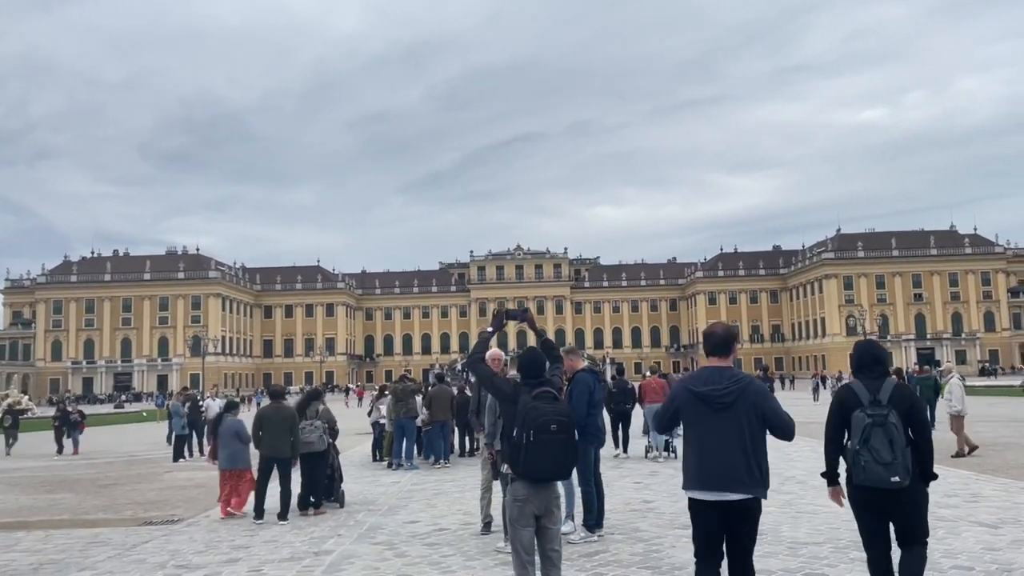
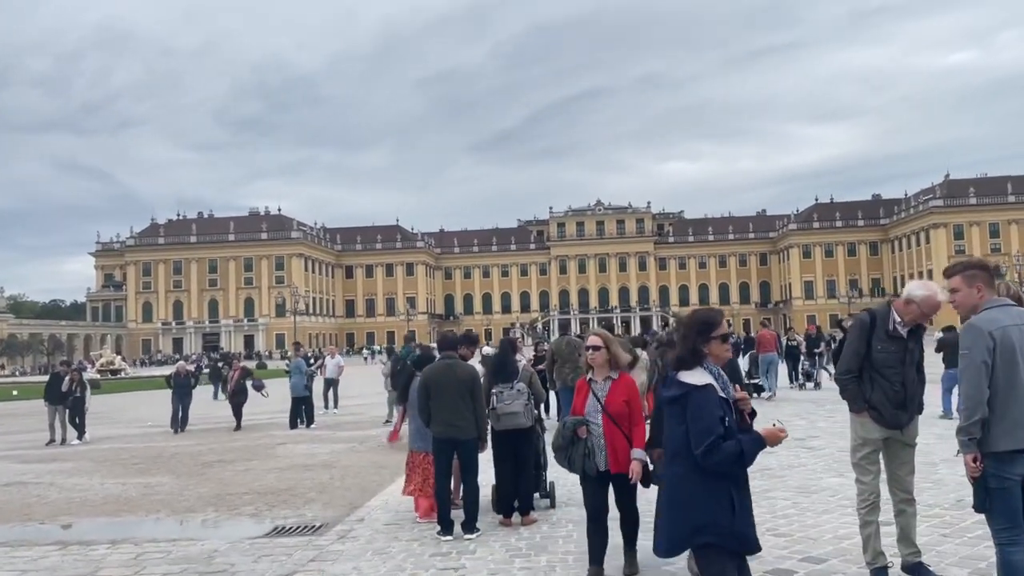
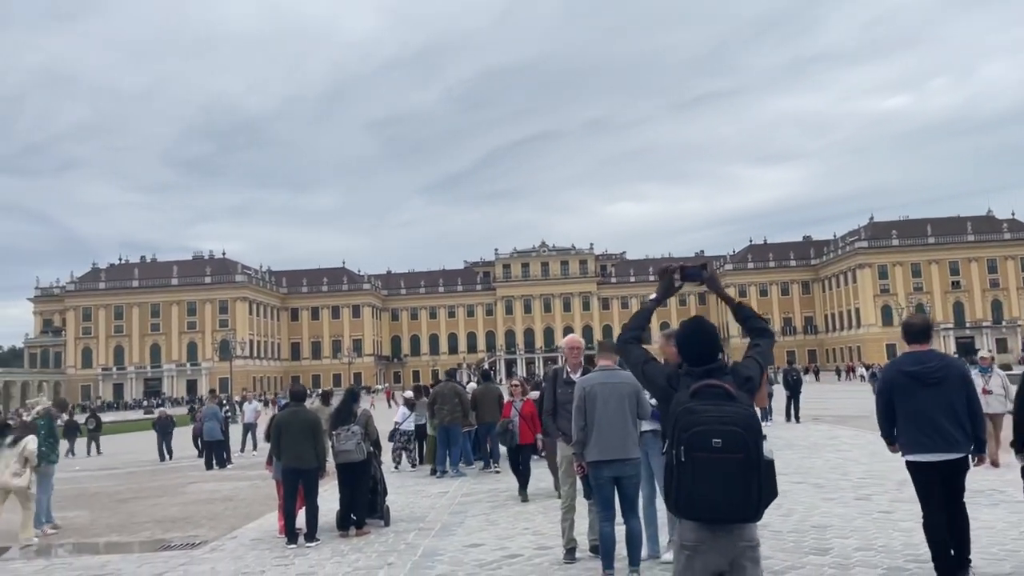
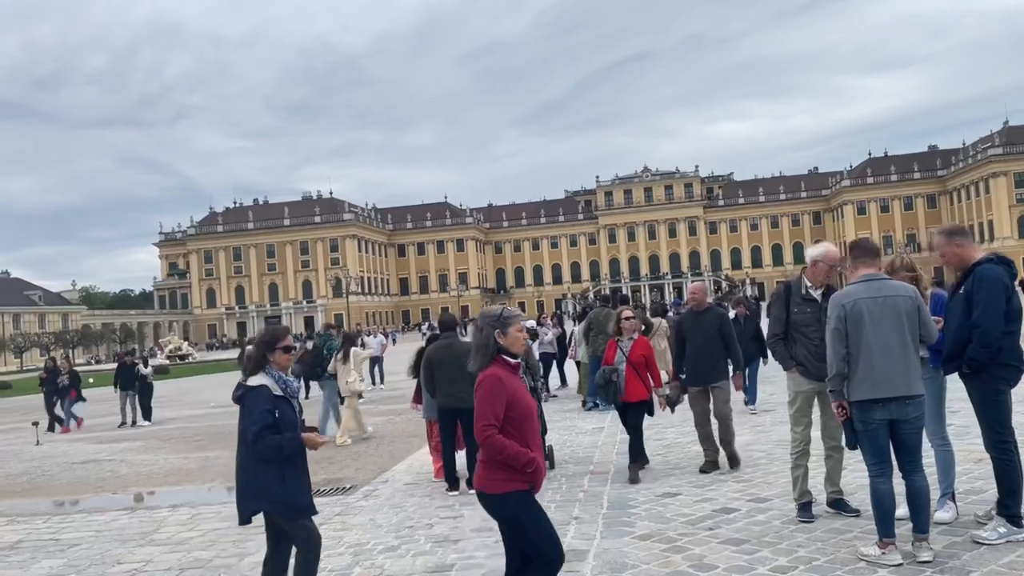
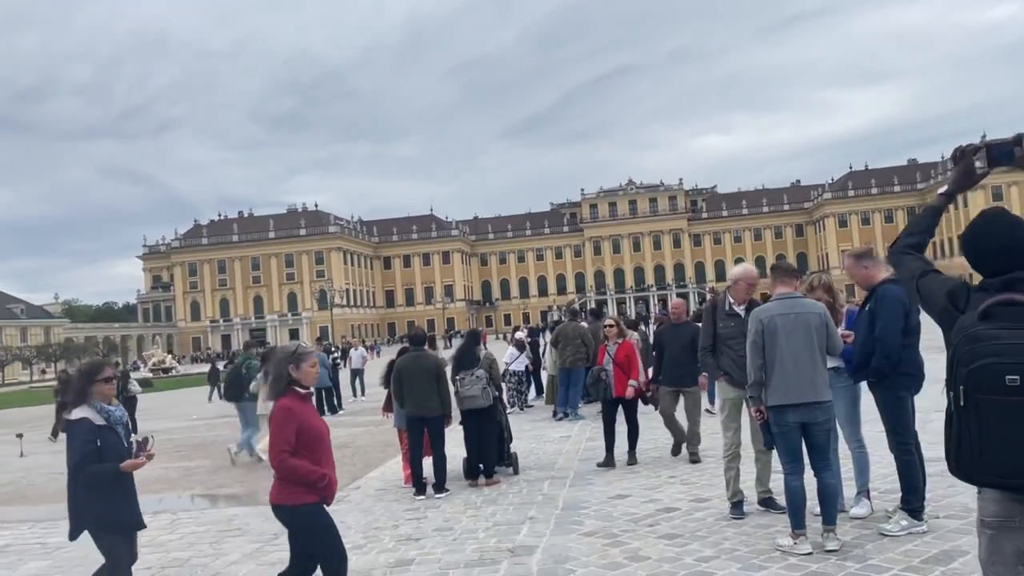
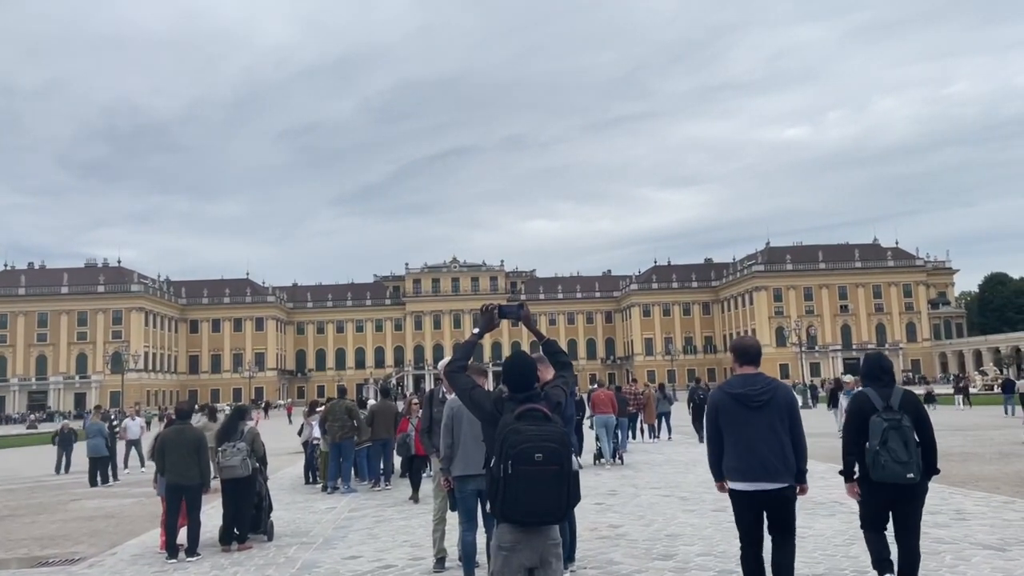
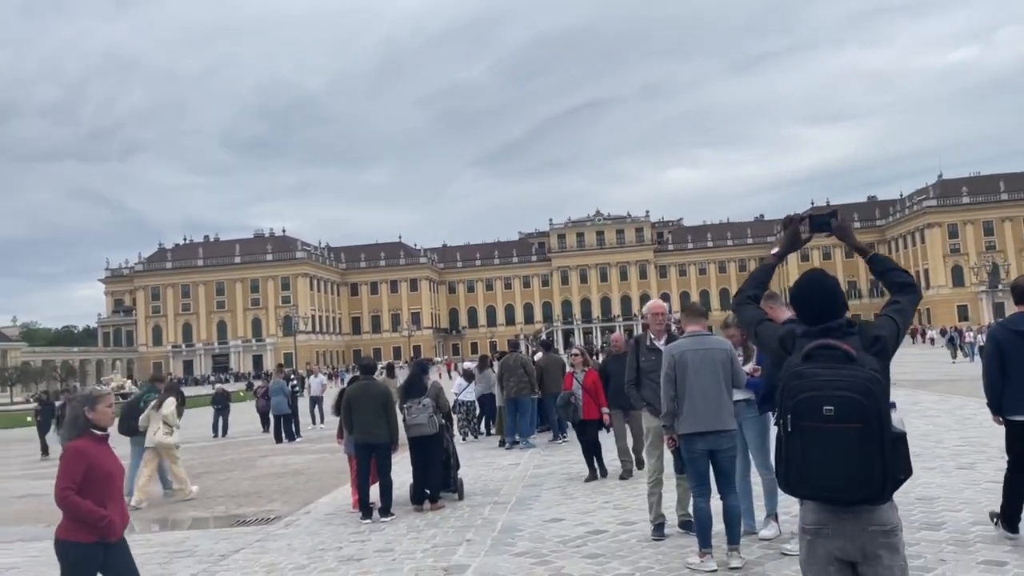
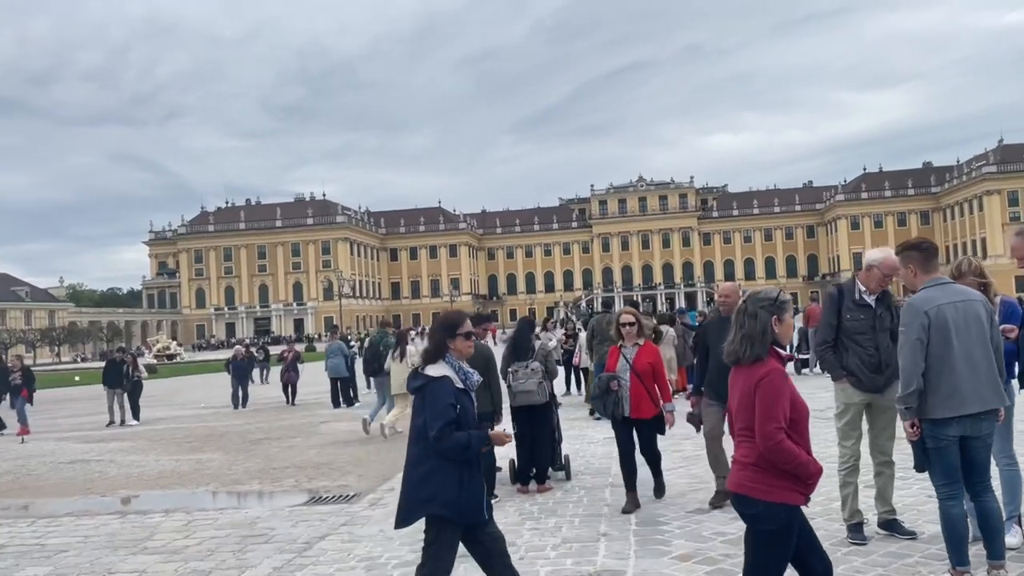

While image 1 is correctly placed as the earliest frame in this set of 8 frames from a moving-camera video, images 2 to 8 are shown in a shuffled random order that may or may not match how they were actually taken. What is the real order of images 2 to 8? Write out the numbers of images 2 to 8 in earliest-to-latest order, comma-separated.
6, 3, 7, 5, 4, 8, 2
